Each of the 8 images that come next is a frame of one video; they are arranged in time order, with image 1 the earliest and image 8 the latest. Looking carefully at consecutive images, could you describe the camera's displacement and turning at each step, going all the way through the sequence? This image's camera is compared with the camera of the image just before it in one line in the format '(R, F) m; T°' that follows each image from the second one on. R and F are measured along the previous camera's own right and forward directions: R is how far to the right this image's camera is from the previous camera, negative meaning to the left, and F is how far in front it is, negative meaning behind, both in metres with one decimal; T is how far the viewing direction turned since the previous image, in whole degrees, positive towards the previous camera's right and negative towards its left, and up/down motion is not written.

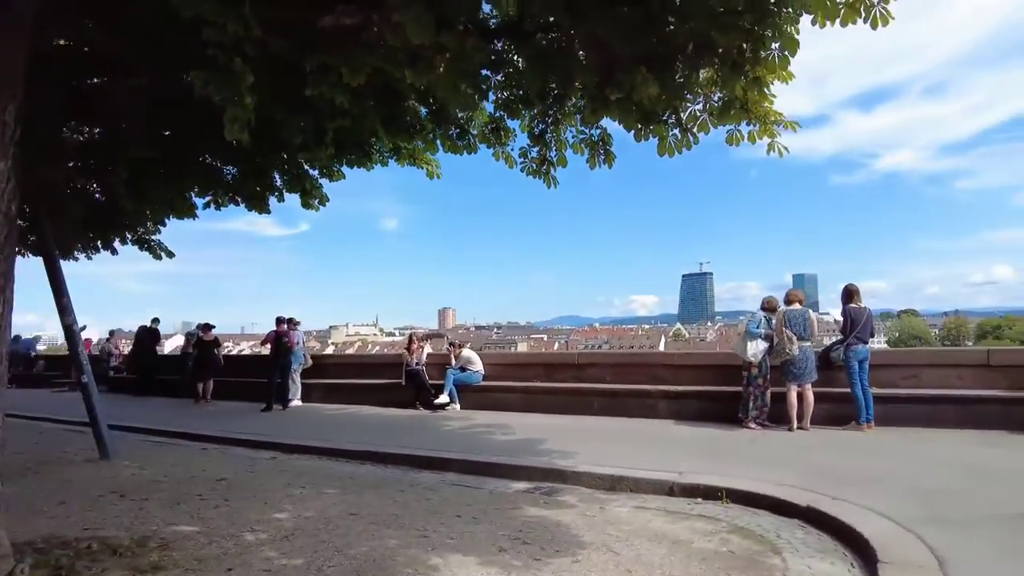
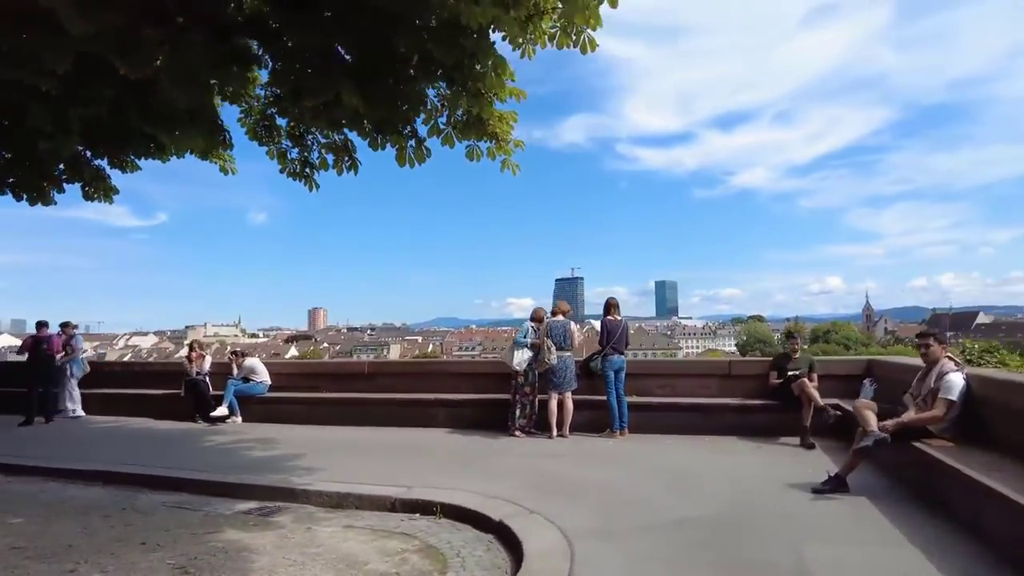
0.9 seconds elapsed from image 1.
(+1.3, 0.0) m; +11°
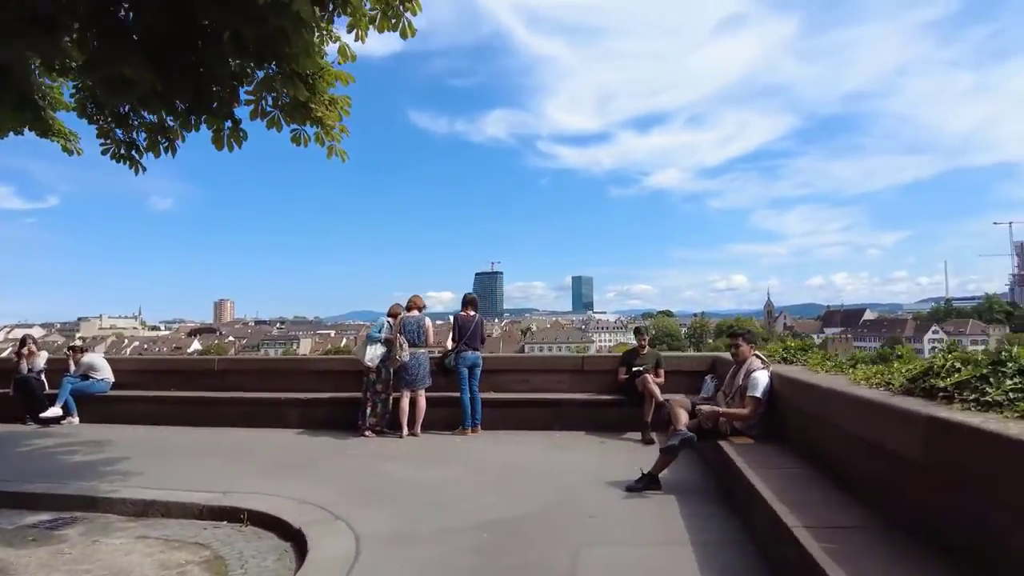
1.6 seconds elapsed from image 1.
(+0.8, +0.1) m; +7°
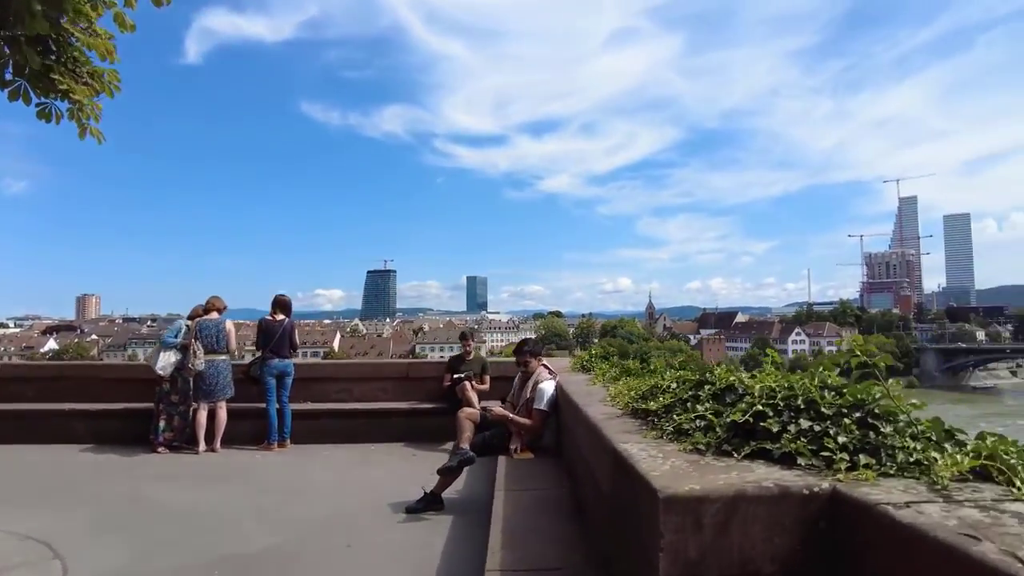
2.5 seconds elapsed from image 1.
(+0.8, +0.3) m; +10°
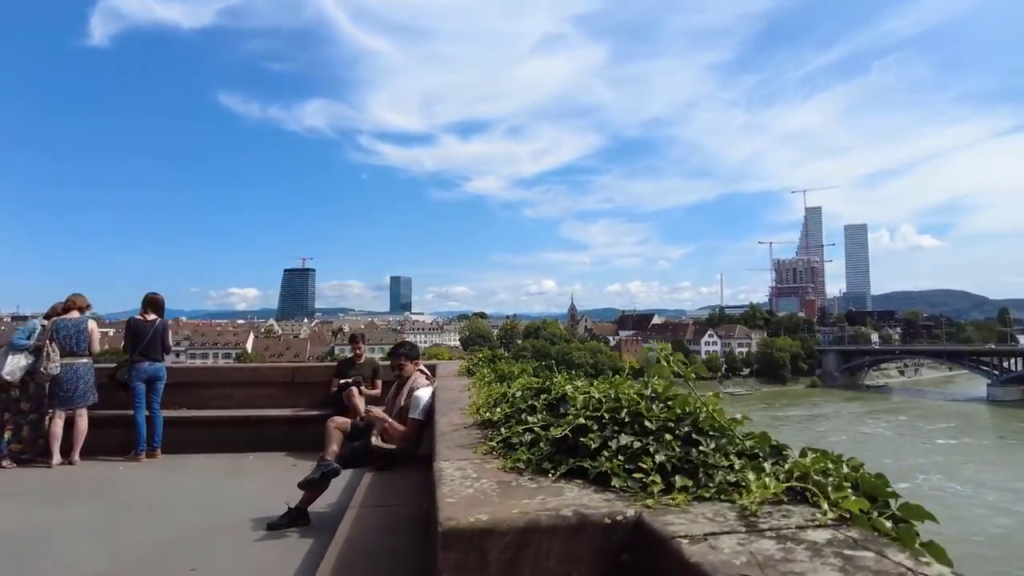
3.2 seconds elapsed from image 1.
(+0.3, +0.2) m; +7°
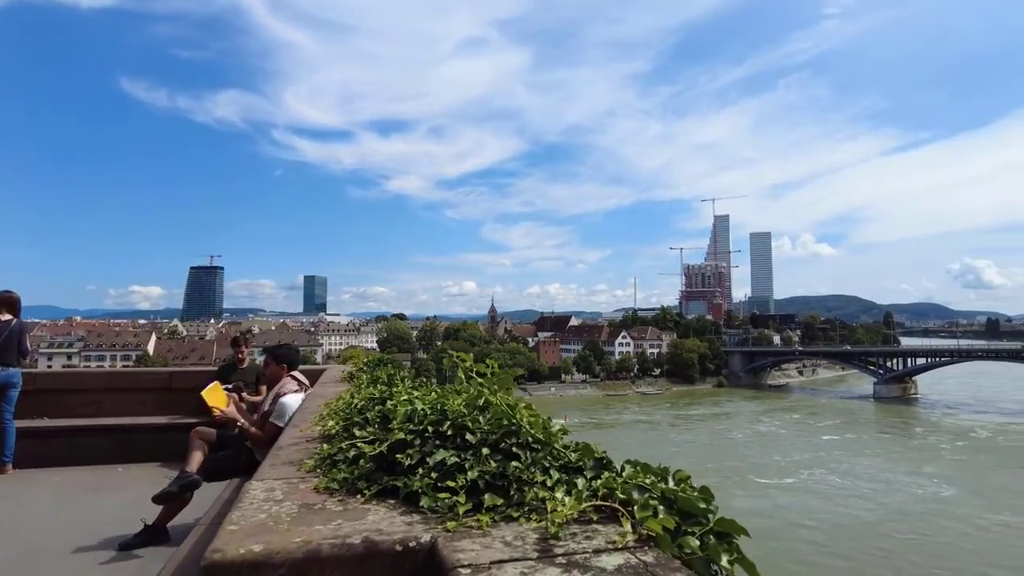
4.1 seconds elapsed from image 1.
(+0.2, +0.1) m; +7°
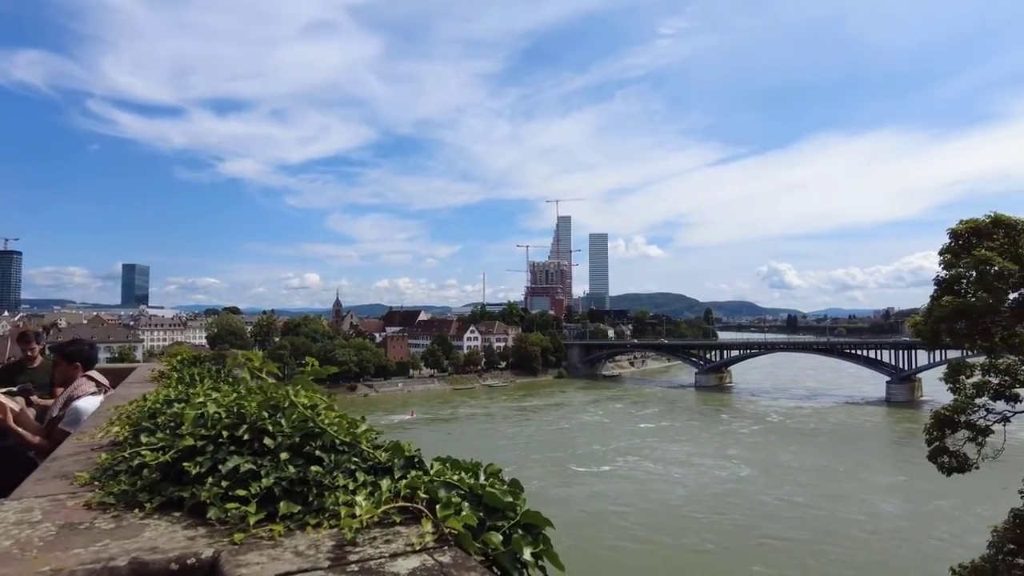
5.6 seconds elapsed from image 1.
(+0.1, 0.0) m; +13°
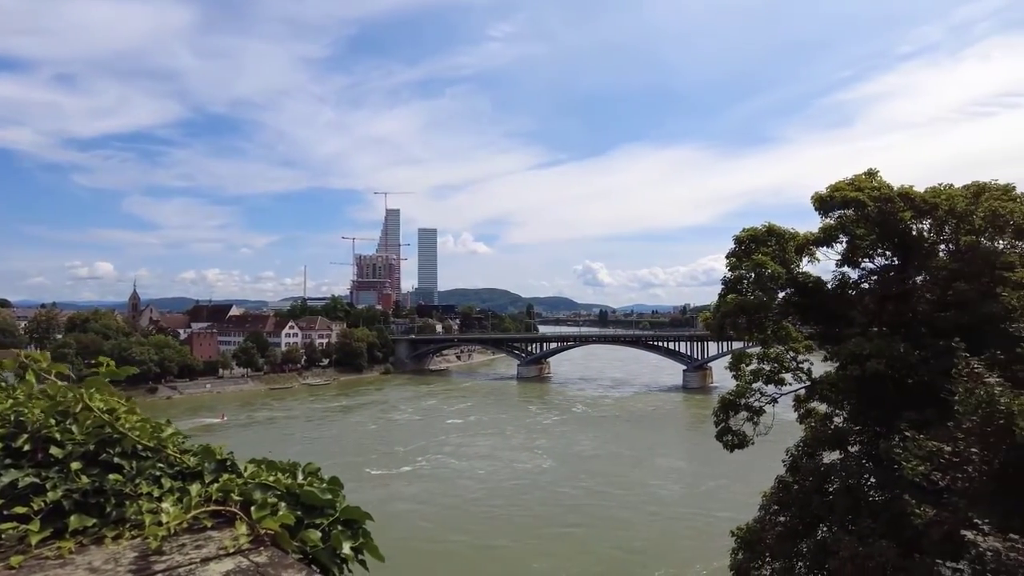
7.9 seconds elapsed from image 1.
(0.0, -0.1) m; +15°
